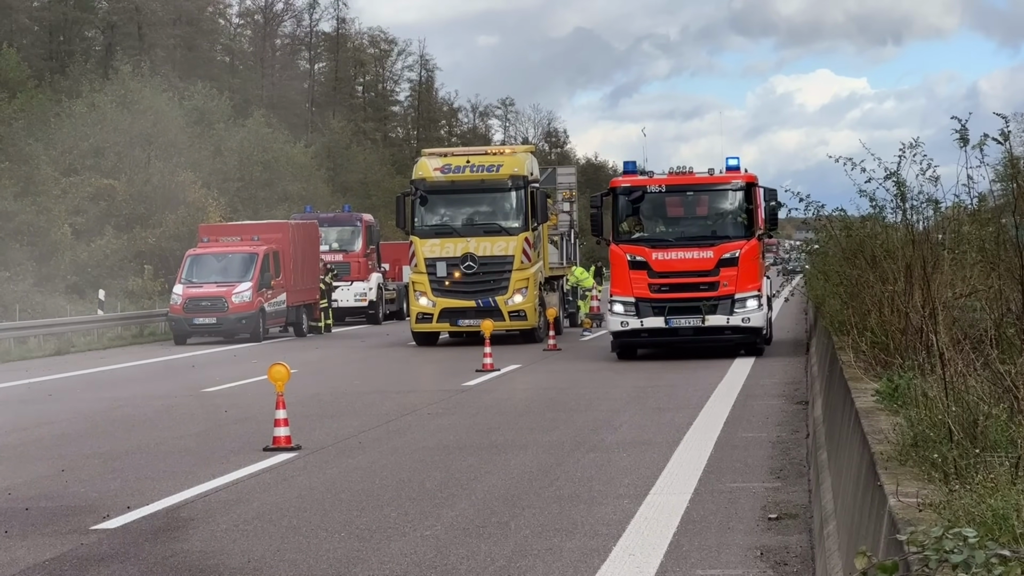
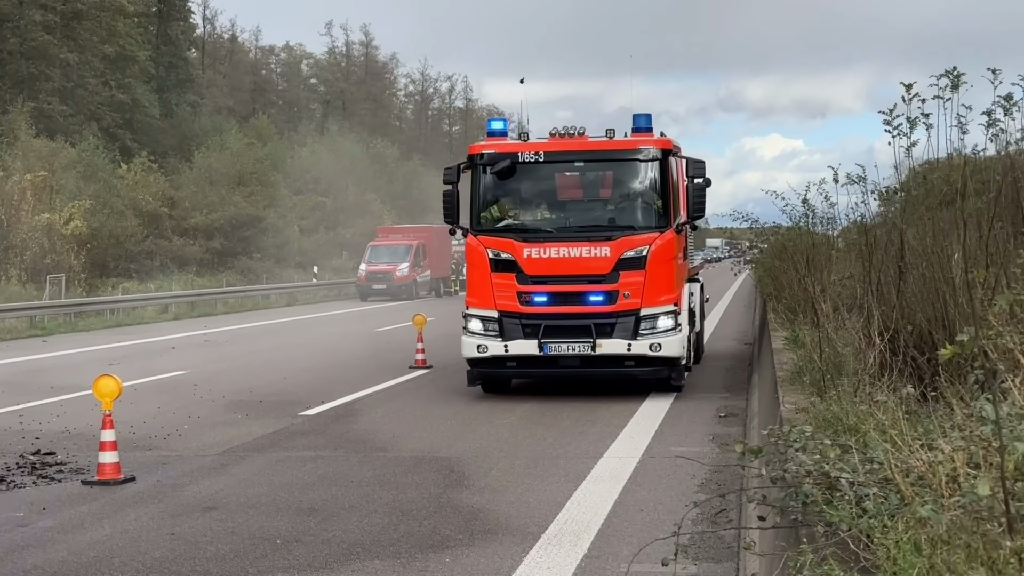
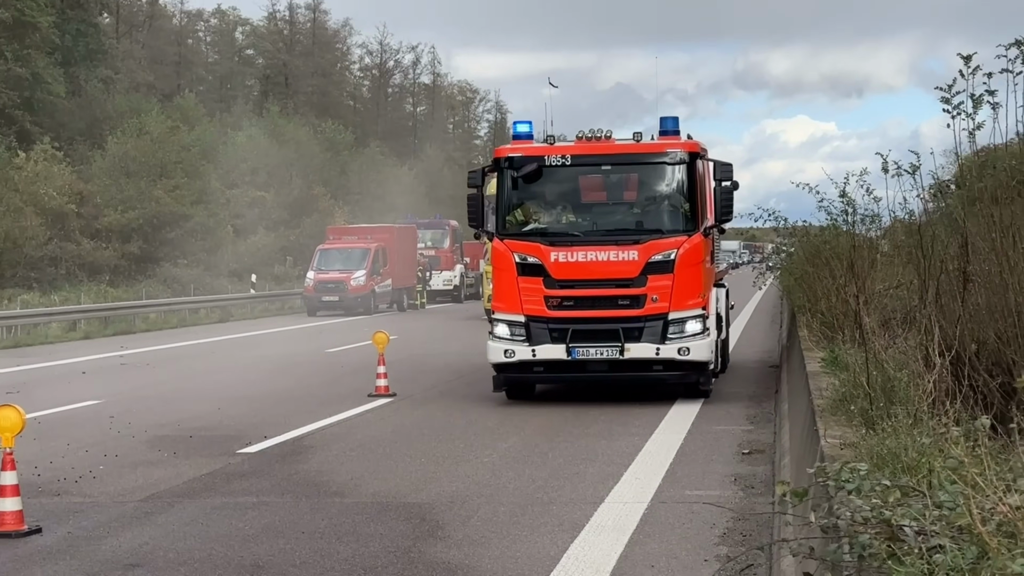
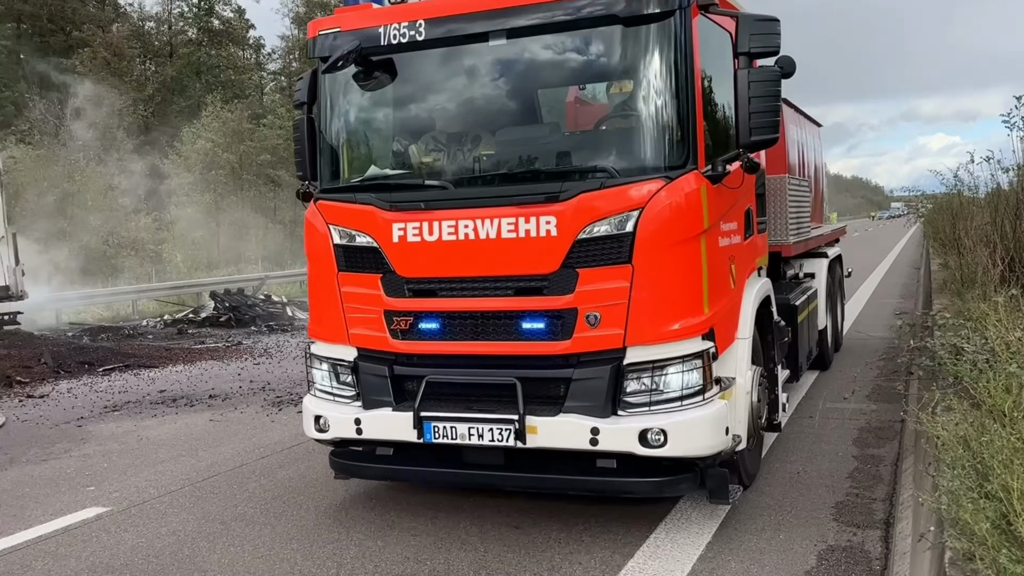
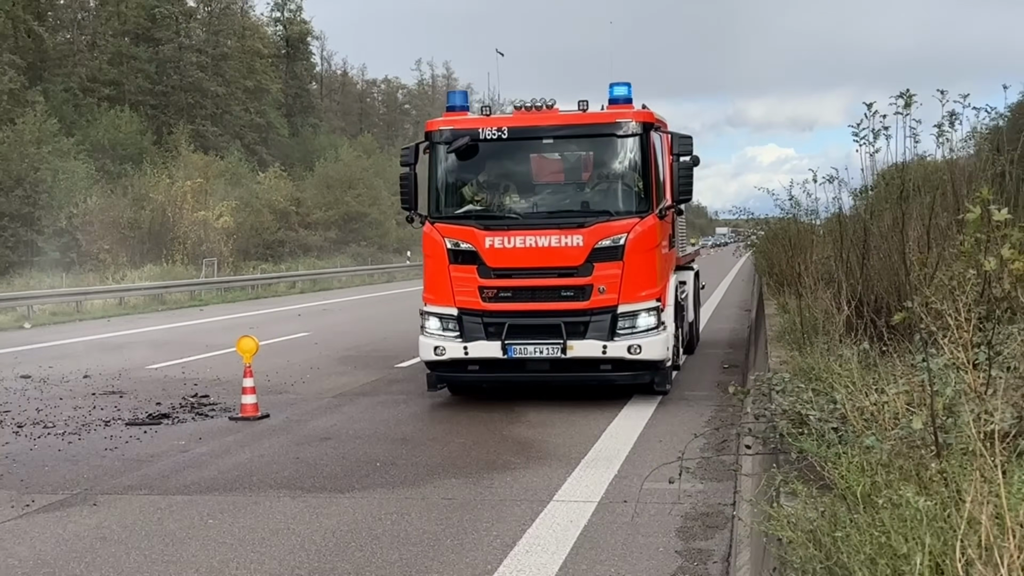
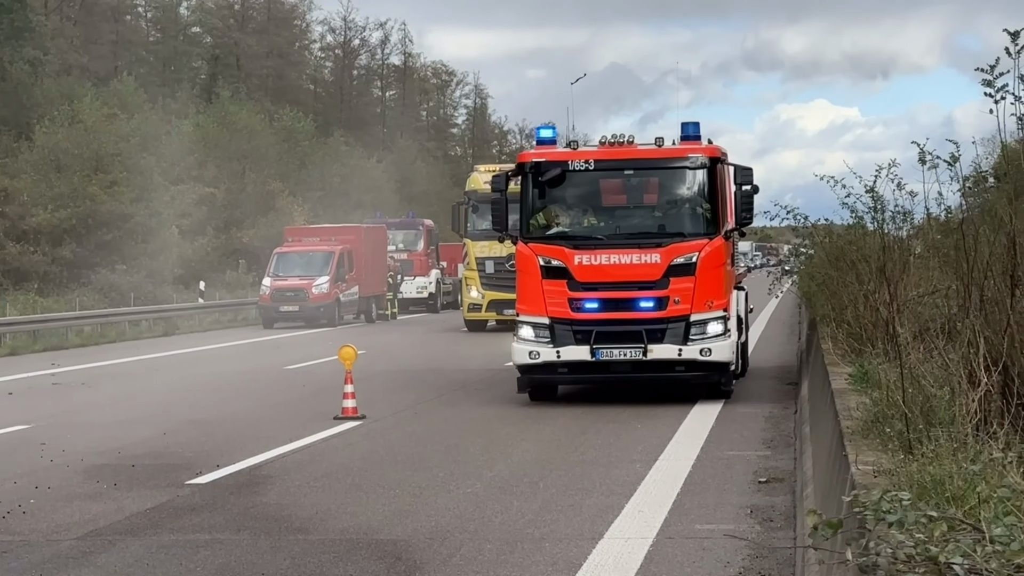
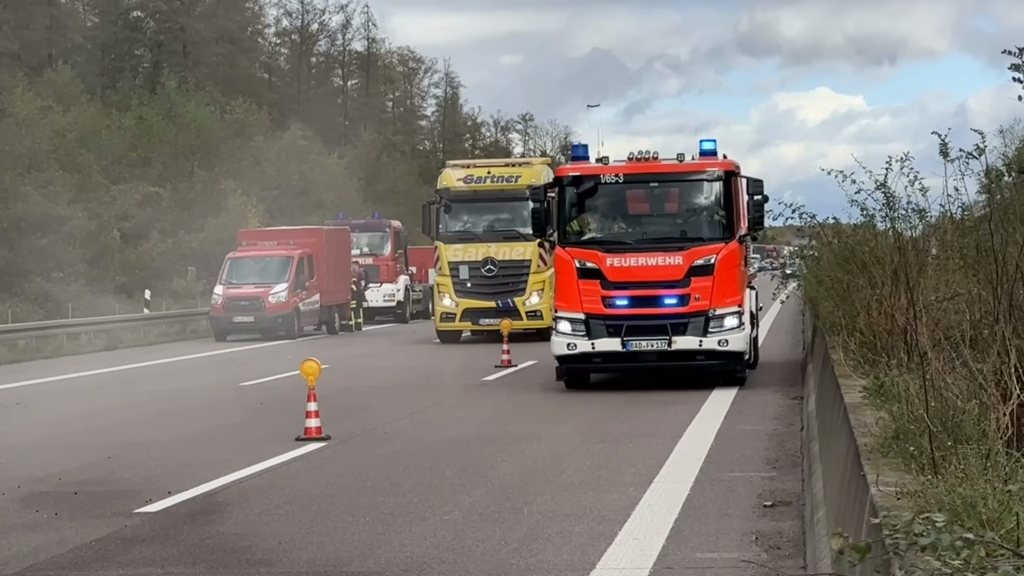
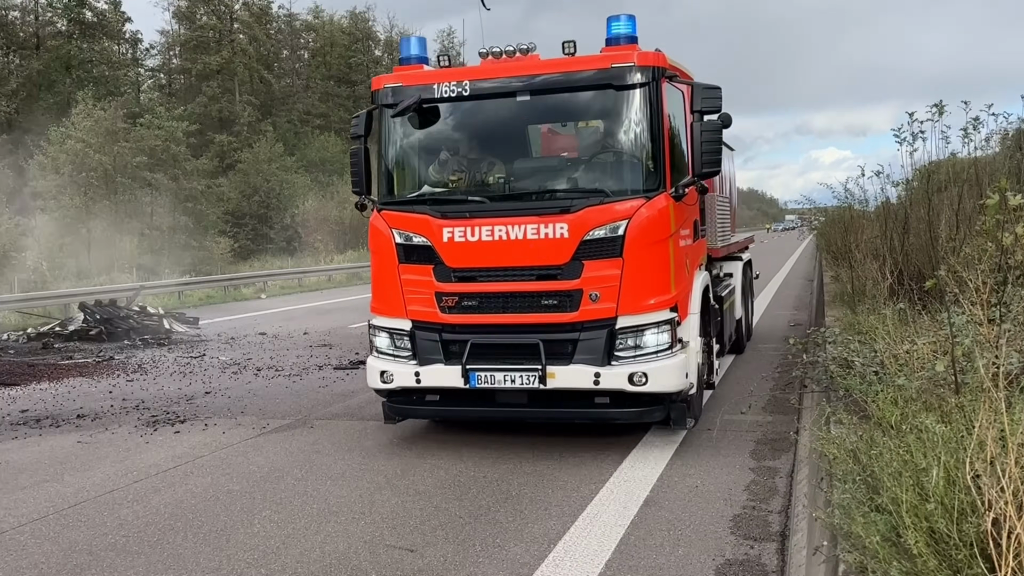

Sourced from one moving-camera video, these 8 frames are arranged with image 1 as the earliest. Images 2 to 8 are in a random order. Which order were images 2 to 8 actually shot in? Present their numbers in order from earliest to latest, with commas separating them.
7, 6, 3, 2, 5, 8, 4
